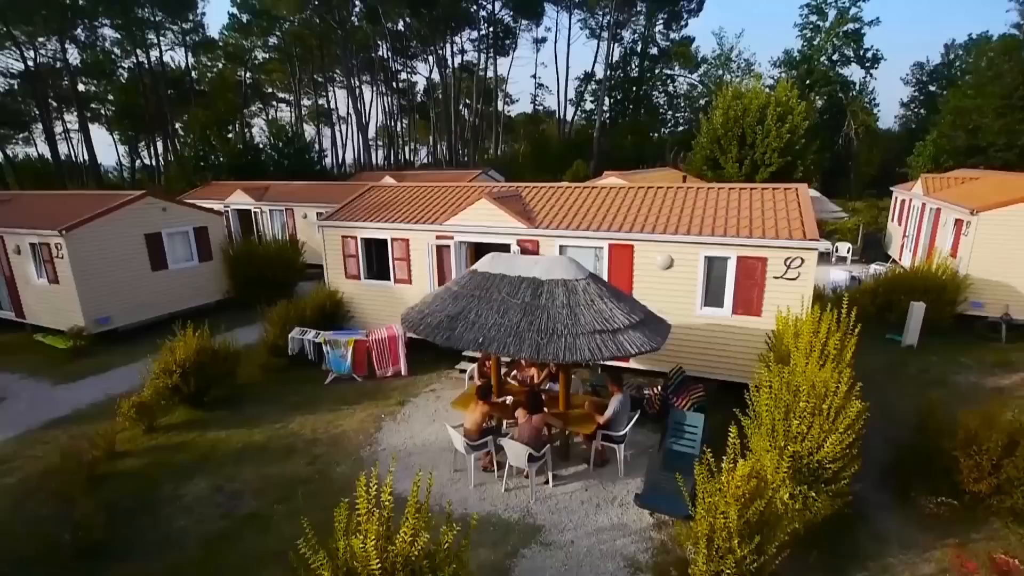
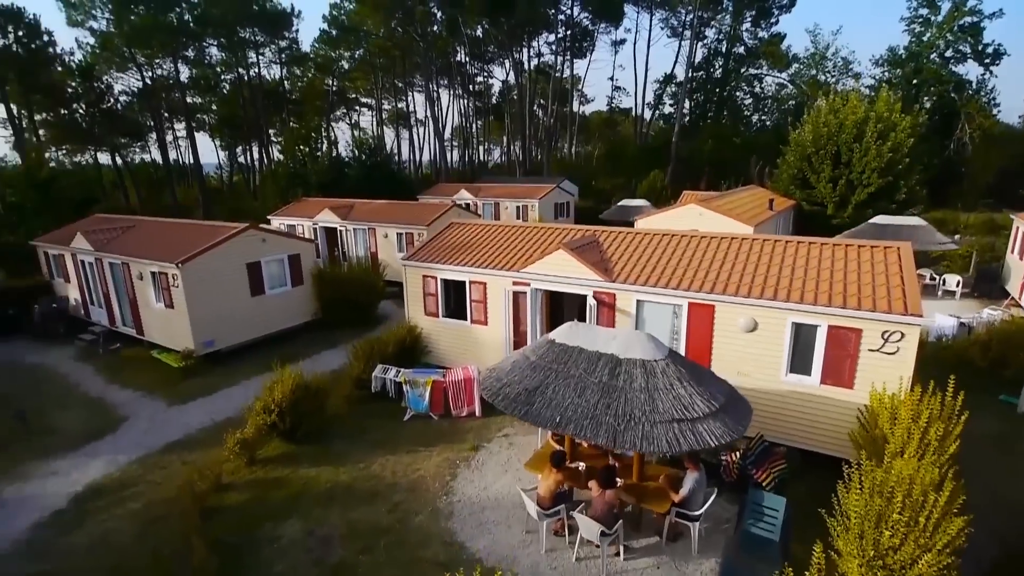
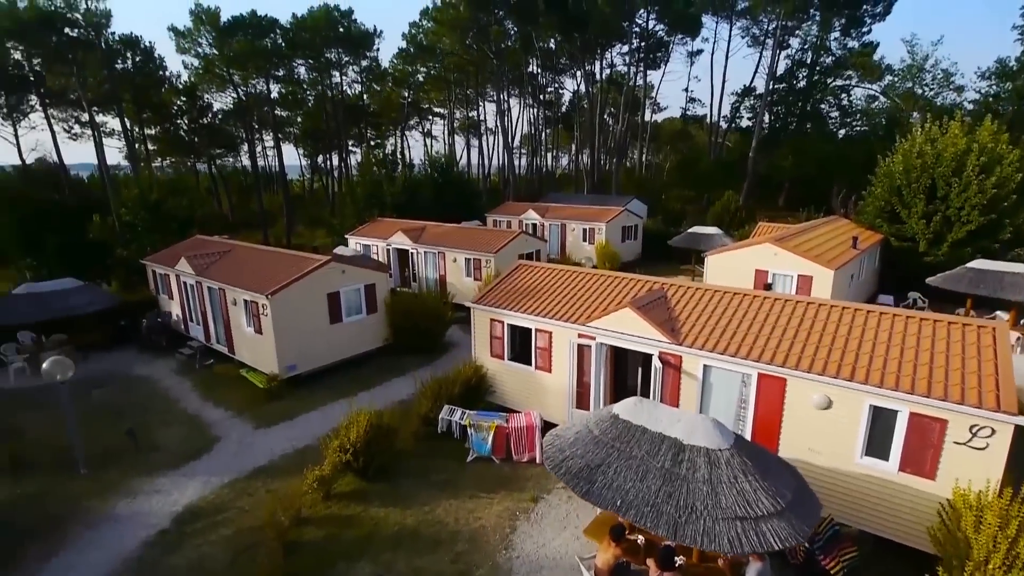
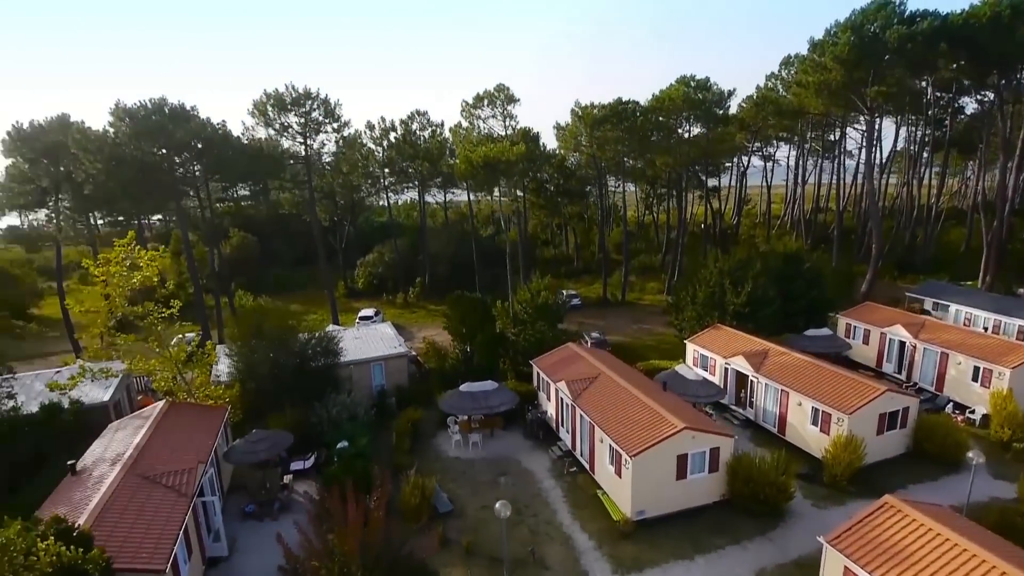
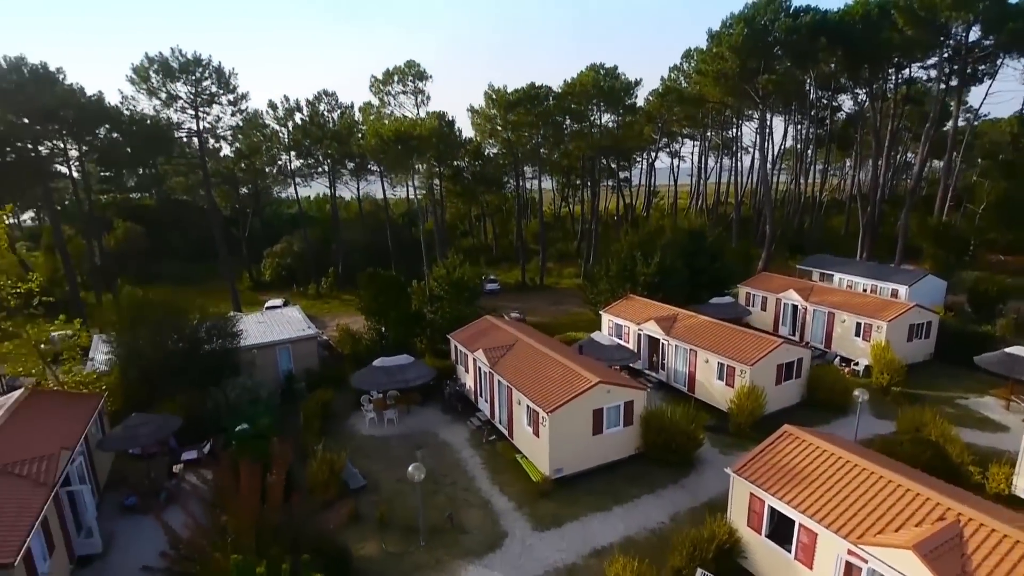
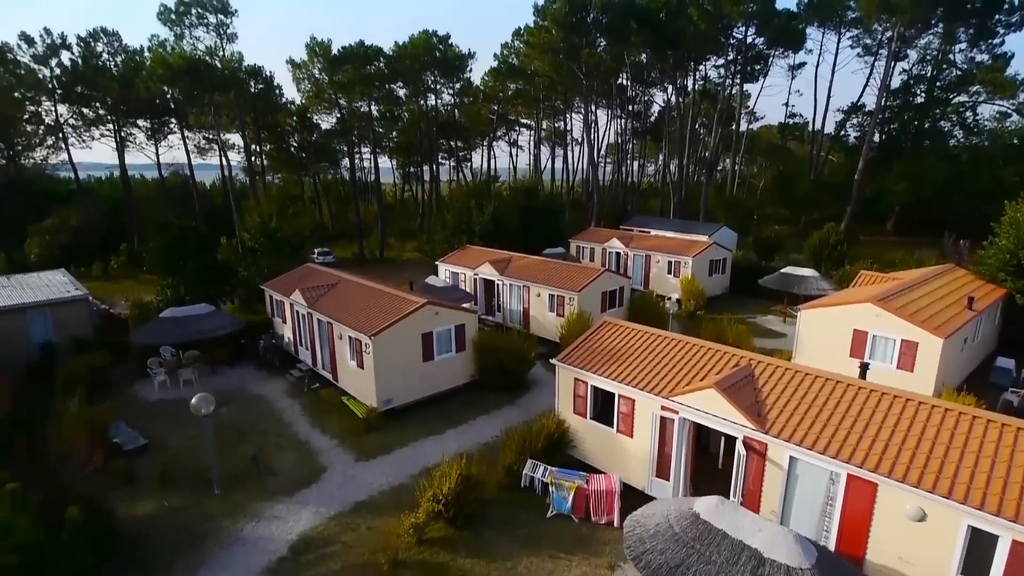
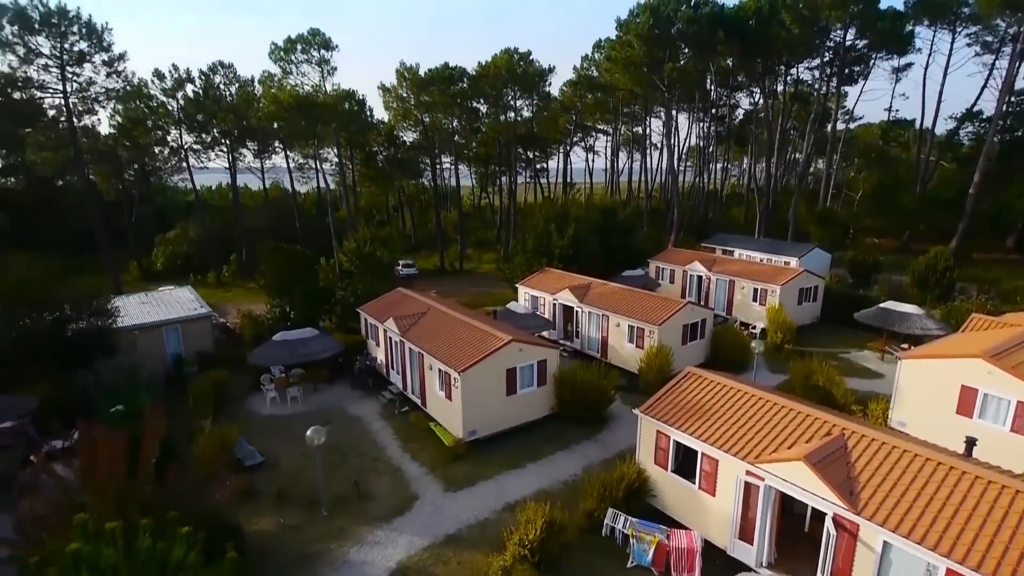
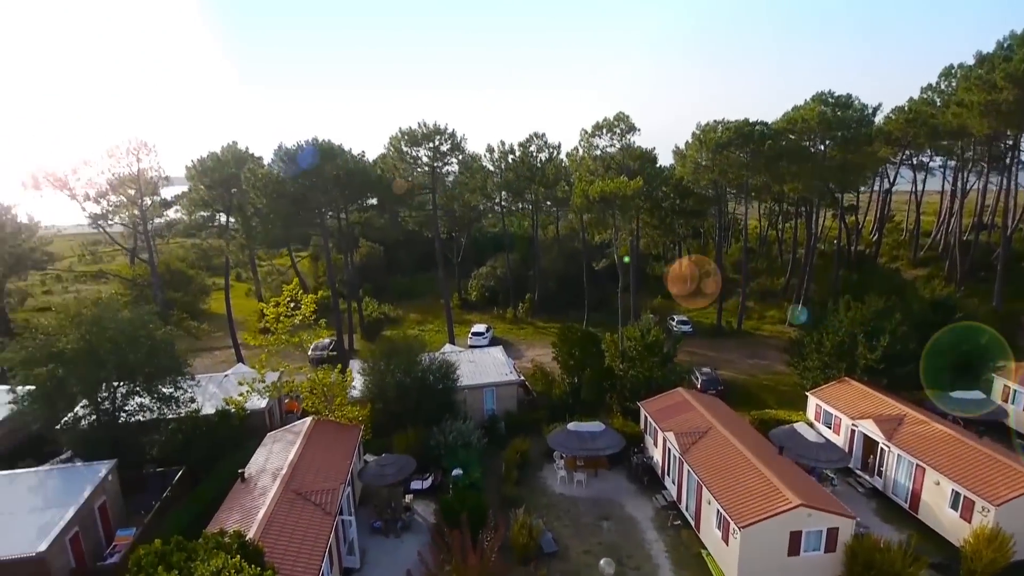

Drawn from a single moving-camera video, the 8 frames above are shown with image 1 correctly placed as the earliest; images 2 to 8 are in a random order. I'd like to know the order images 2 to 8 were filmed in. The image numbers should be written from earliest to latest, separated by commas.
2, 3, 6, 7, 5, 4, 8
